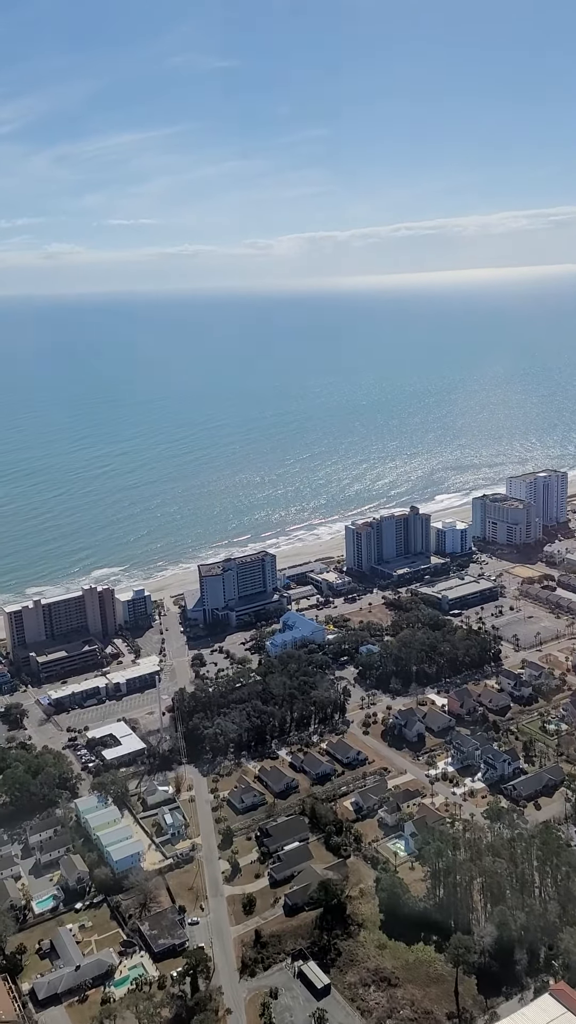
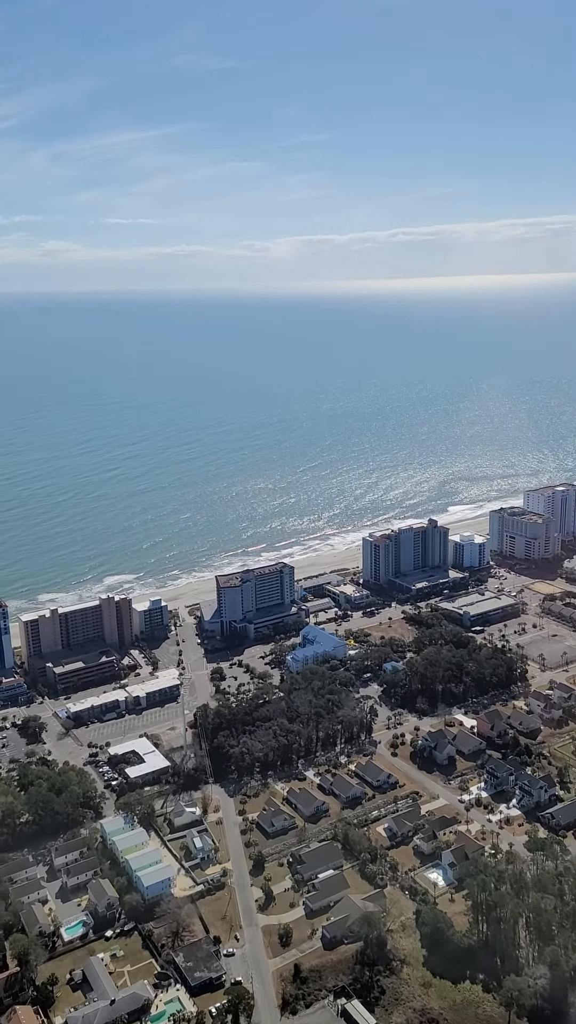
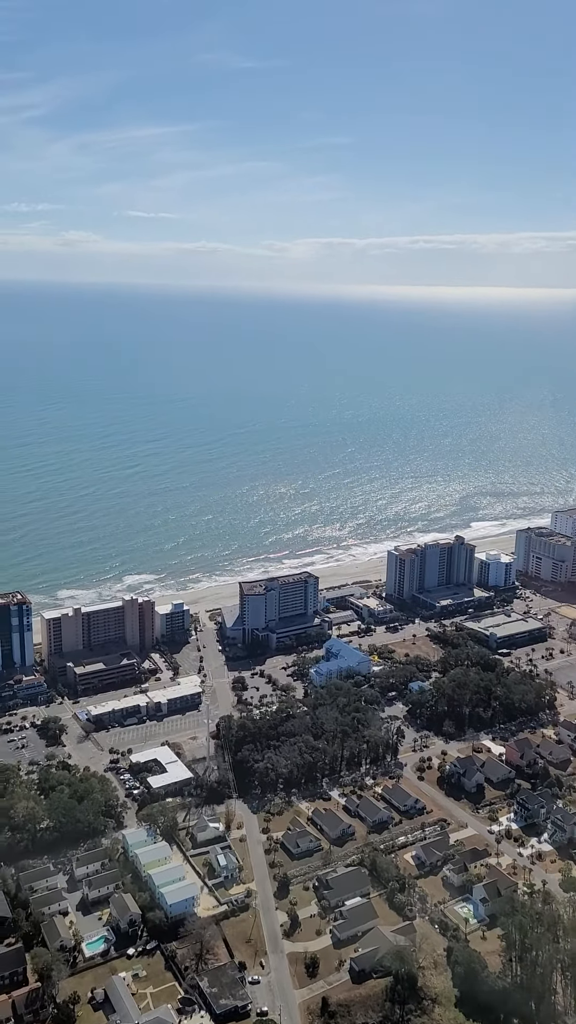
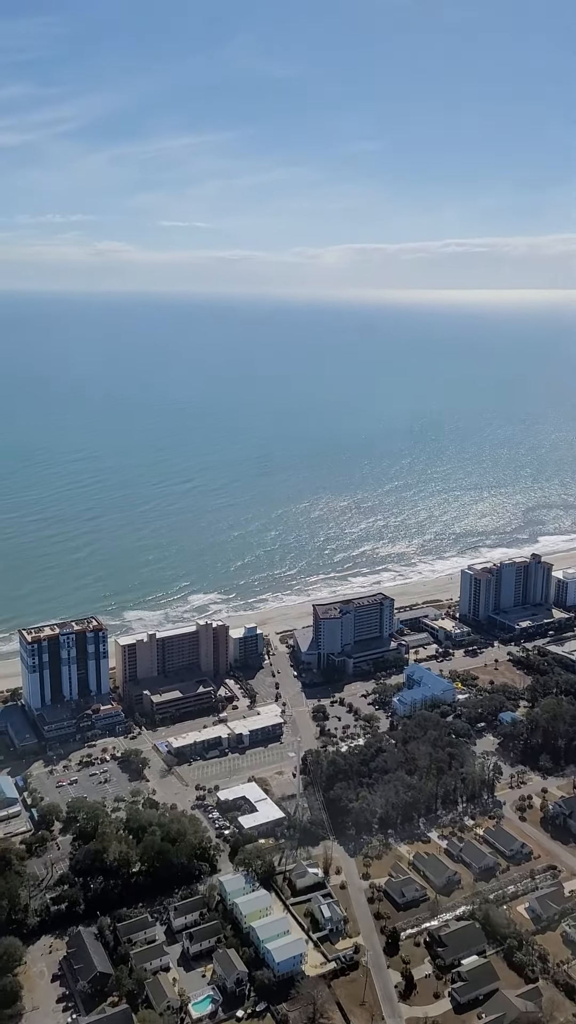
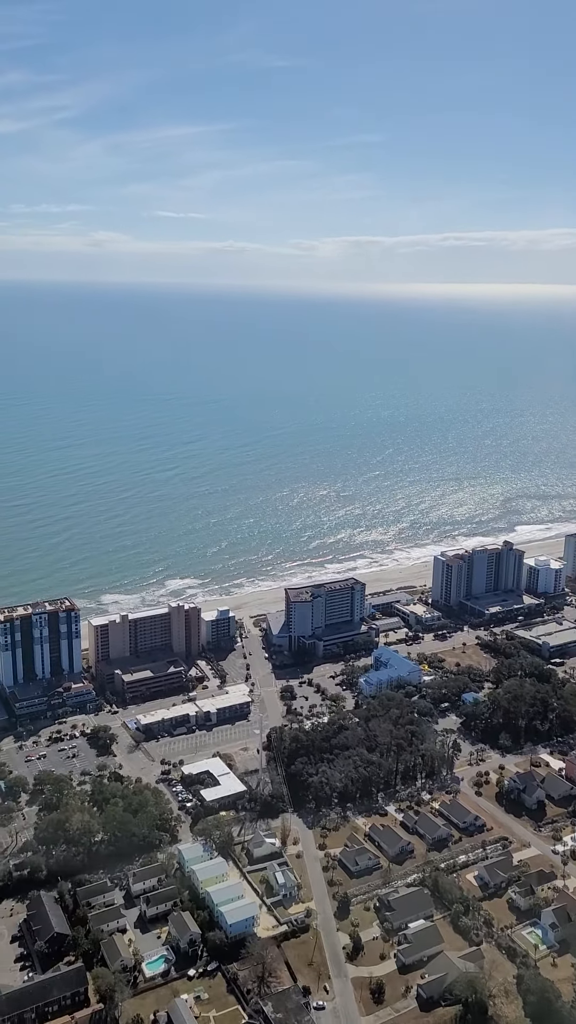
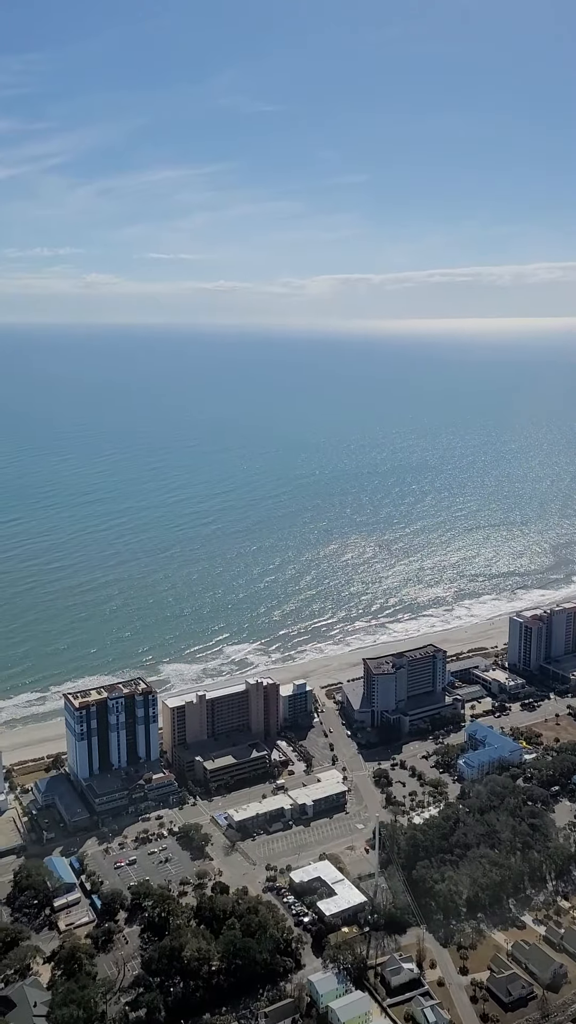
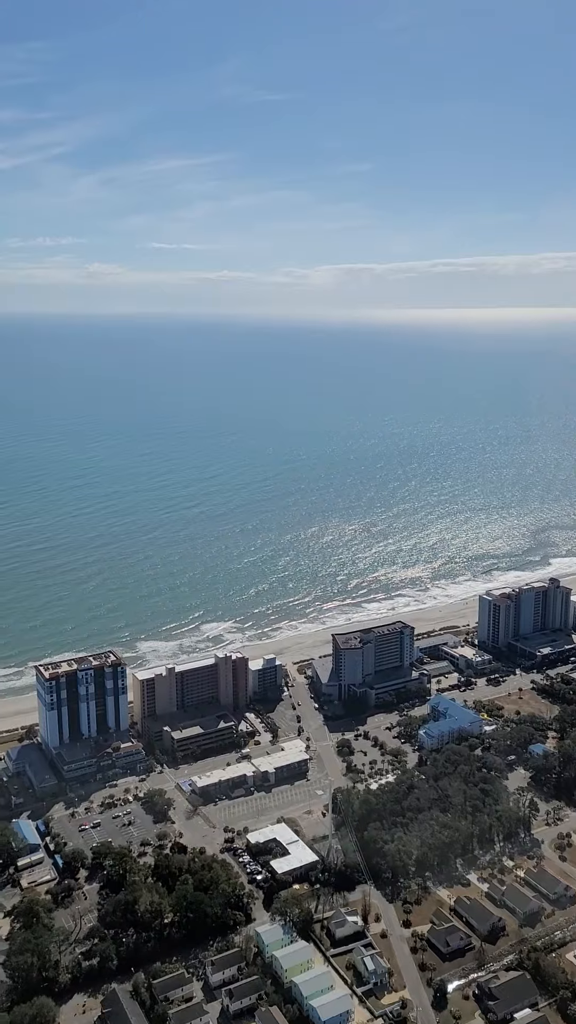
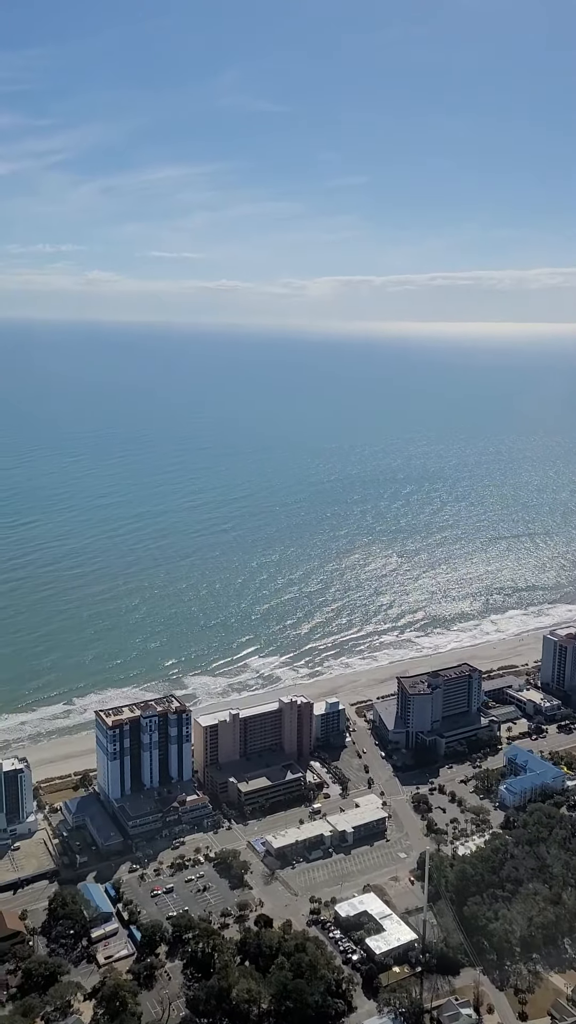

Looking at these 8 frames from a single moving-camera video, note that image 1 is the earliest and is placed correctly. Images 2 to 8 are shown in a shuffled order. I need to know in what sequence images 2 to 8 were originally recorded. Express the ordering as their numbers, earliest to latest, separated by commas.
2, 3, 5, 4, 7, 6, 8
